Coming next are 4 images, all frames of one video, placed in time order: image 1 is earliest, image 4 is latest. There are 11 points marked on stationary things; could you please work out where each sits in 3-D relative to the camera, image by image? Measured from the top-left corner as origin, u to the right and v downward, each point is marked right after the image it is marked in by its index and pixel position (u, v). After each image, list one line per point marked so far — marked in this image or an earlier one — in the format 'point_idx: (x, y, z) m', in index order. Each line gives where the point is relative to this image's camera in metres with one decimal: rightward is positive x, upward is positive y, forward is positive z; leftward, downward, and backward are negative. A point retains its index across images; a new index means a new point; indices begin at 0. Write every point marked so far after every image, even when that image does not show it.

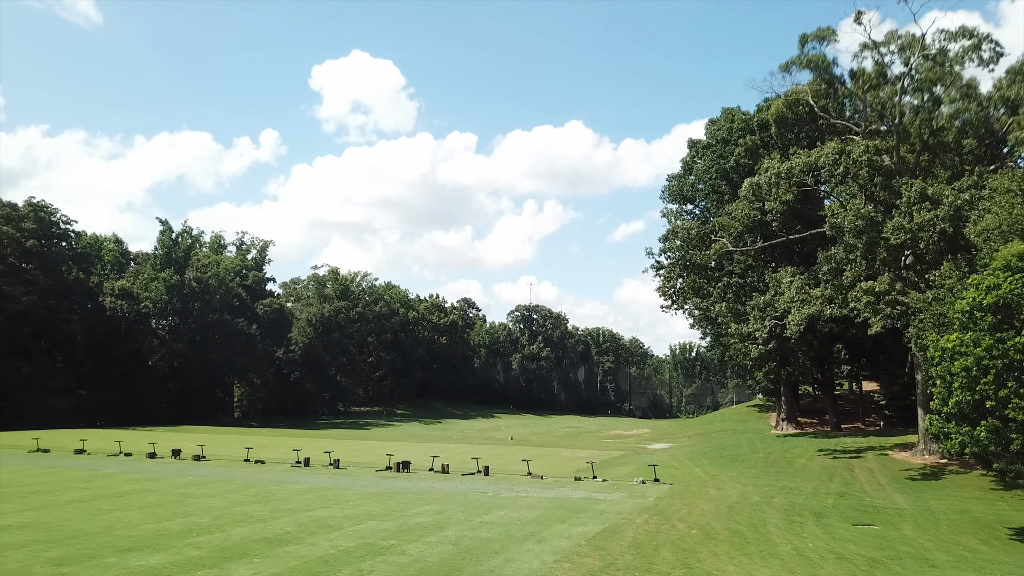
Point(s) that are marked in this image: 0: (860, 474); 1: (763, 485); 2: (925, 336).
0: (+10.5, -5.6, +19.8) m
1: (+7.1, -5.6, +18.5) m
2: (+10.7, -1.2, +16.9) m
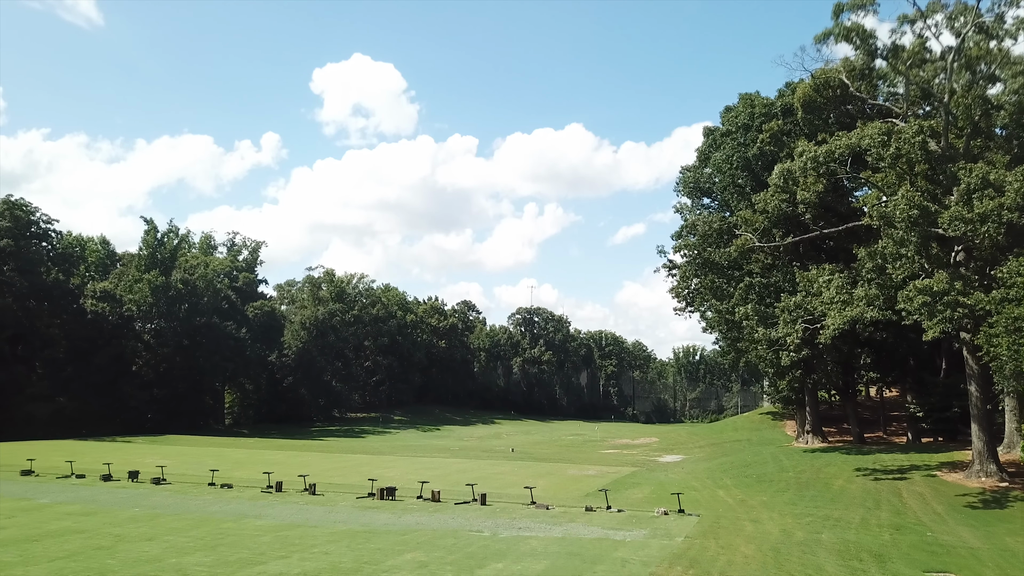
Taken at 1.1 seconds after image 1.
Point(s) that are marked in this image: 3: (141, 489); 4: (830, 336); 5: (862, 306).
0: (+10.5, -5.6, +17.3) m
1: (+7.1, -5.6, +16.0) m
2: (+10.7, -1.2, +14.4) m
3: (-10.0, -5.4, +17.7) m
4: (+9.5, -1.5, +19.7) m
5: (+9.8, -0.5, +18.2) m
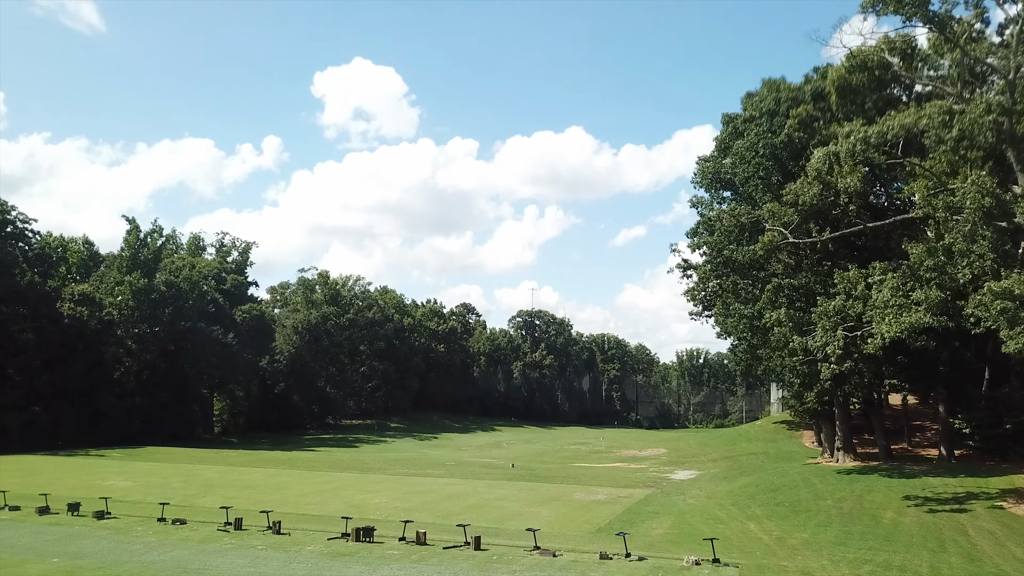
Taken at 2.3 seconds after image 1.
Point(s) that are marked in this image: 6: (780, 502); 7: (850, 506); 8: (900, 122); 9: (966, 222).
0: (+10.5, -5.7, +14.7) m
1: (+7.1, -5.6, +13.4) m
2: (+10.7, -1.2, +11.8) m
3: (-10.0, -5.5, +15.1) m
4: (+9.5, -1.5, +17.1) m
5: (+9.7, -0.6, +15.6) m
6: (+8.1, -6.5, +19.9) m
7: (+9.4, -6.1, +18.2) m
8: (+10.4, +4.5, +17.7) m
9: (+10.3, +1.5, +15.0) m
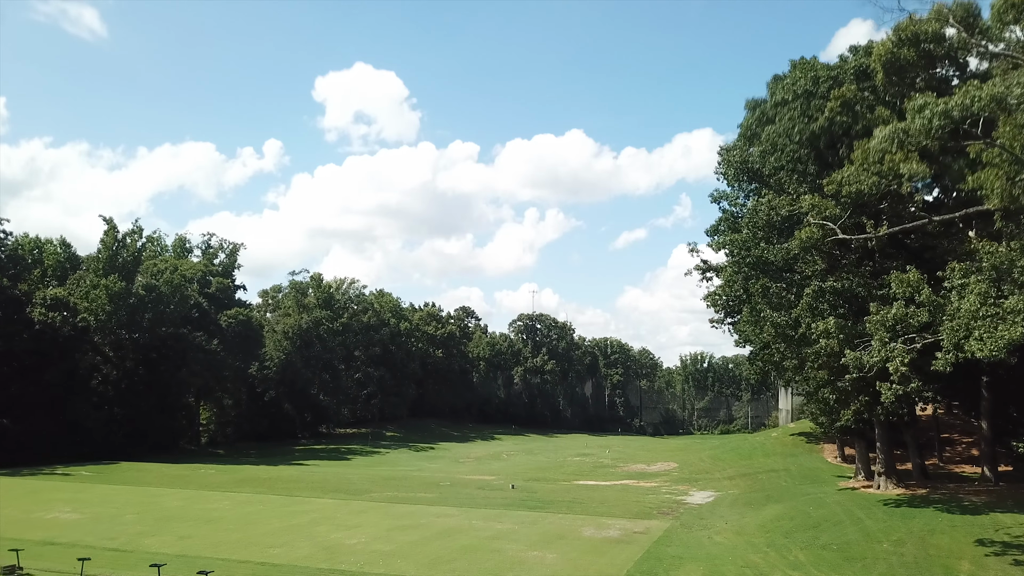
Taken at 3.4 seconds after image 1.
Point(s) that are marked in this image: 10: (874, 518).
0: (+10.5, -5.8, +11.8) m
1: (+7.1, -5.7, +10.5) m
2: (+10.7, -1.3, +8.9) m
3: (-10.1, -5.6, +12.2) m
4: (+9.5, -1.6, +14.2) m
5: (+9.7, -0.7, +12.7) m
6: (+8.1, -6.6, +17.0) m
7: (+9.4, -6.2, +15.3) m
8: (+10.4, +4.4, +14.8) m
9: (+10.3, +1.4, +12.1) m
10: (+10.2, -6.5, +18.5) m
